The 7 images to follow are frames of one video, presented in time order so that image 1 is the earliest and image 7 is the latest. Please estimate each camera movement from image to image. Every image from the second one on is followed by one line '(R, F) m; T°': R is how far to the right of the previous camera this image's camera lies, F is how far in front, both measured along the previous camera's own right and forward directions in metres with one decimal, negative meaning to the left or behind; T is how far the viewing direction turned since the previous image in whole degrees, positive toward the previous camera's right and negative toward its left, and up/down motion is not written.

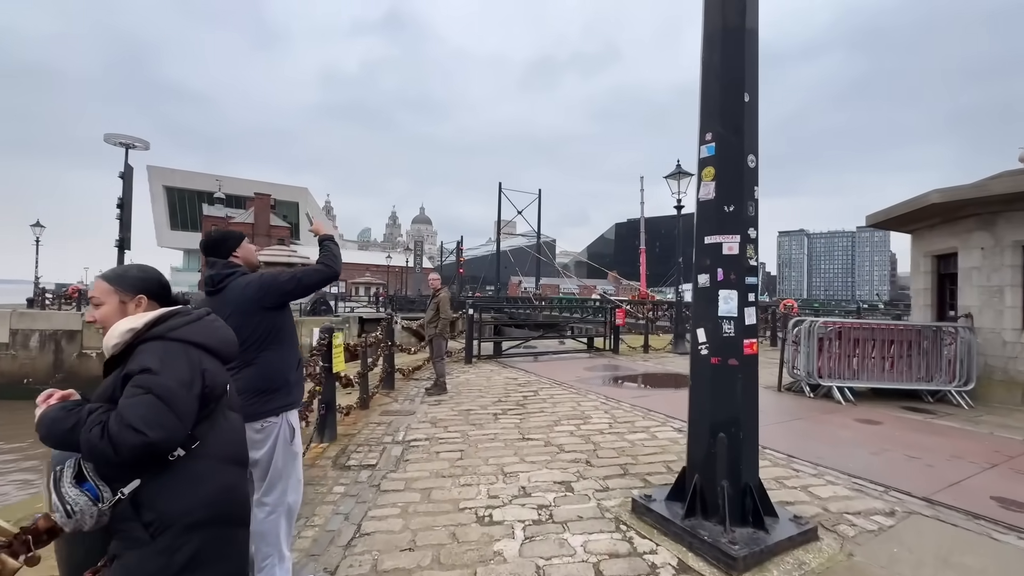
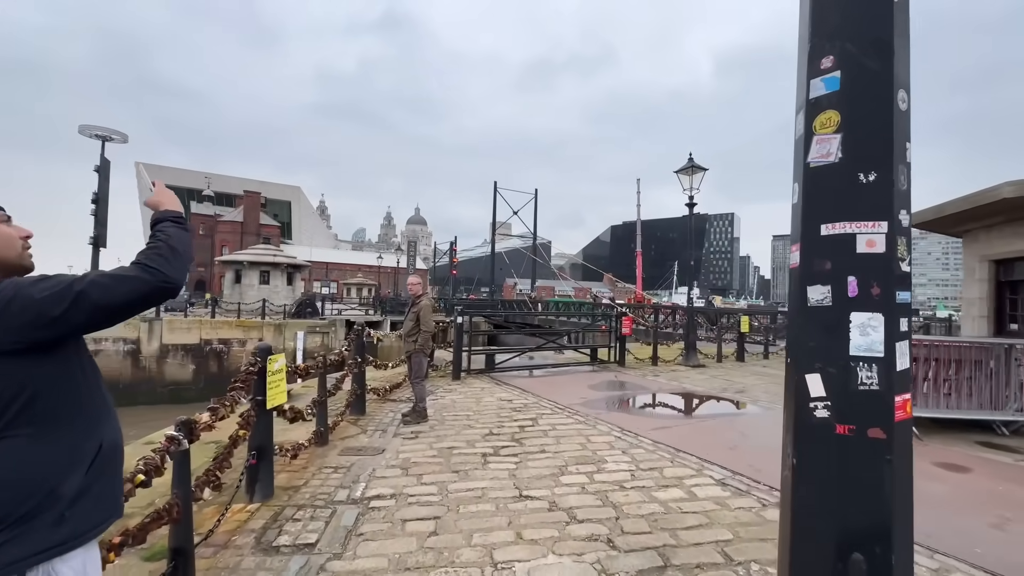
(0.0, +1.2) m; +1°
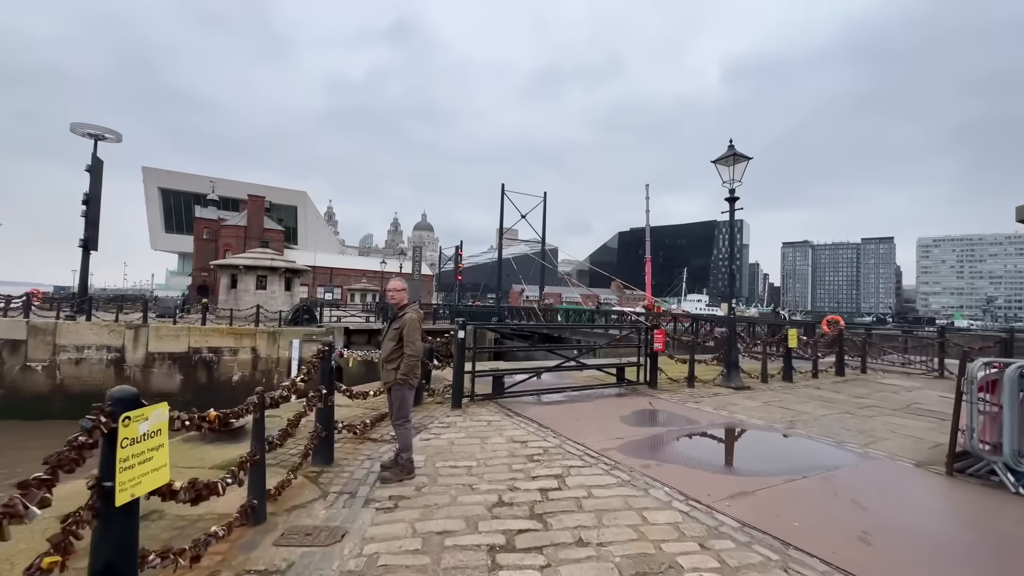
(-0.1, +1.6) m; -1°
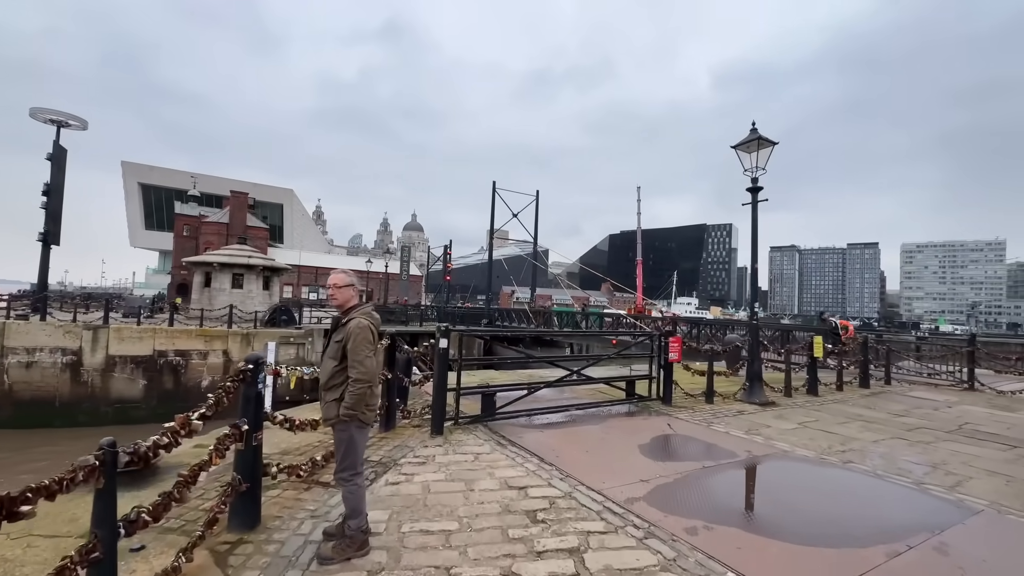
(-0.1, +1.3) m; +1°
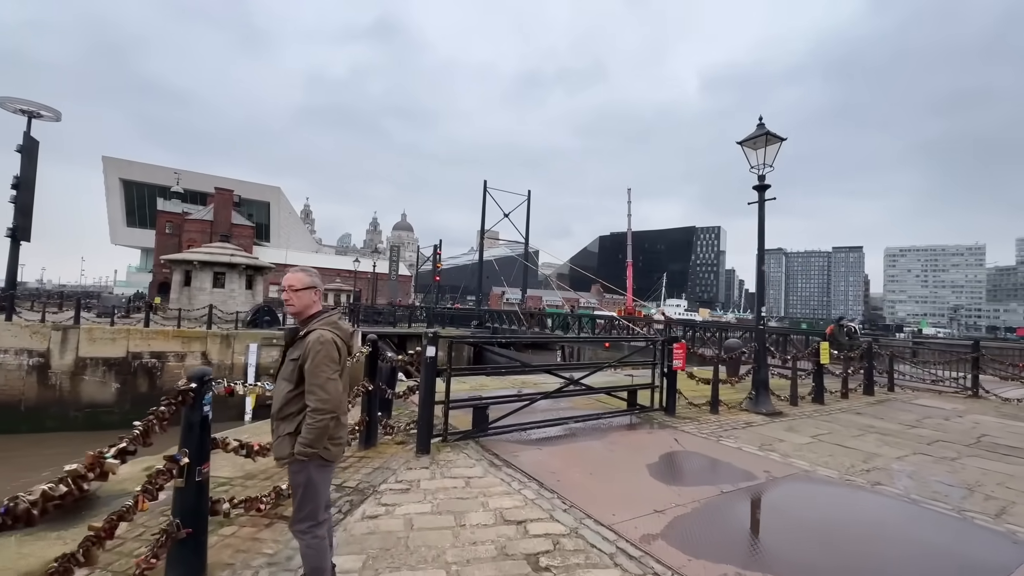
(-0.1, +0.6) m; +1°
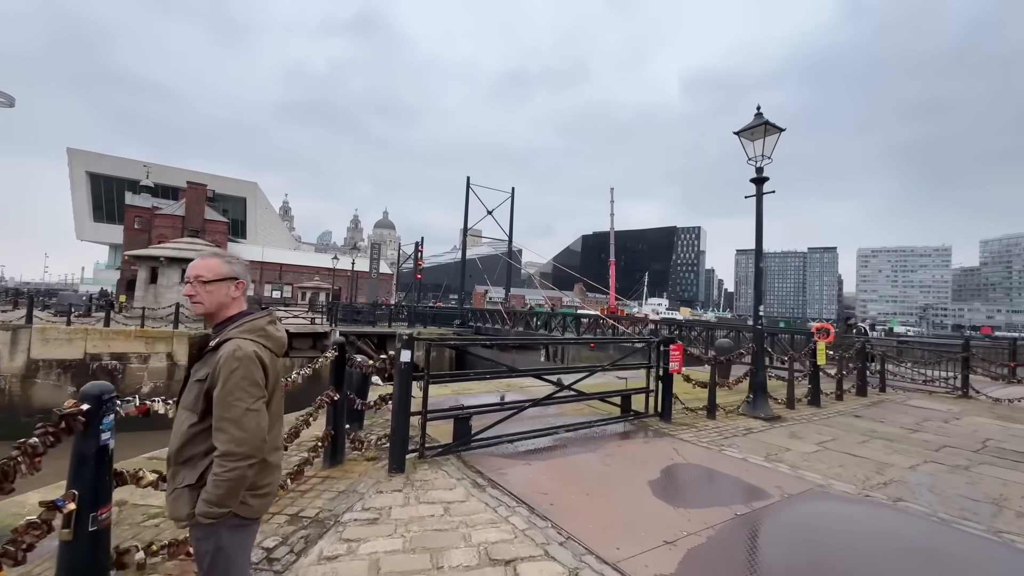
(0.0, +0.6) m; +2°
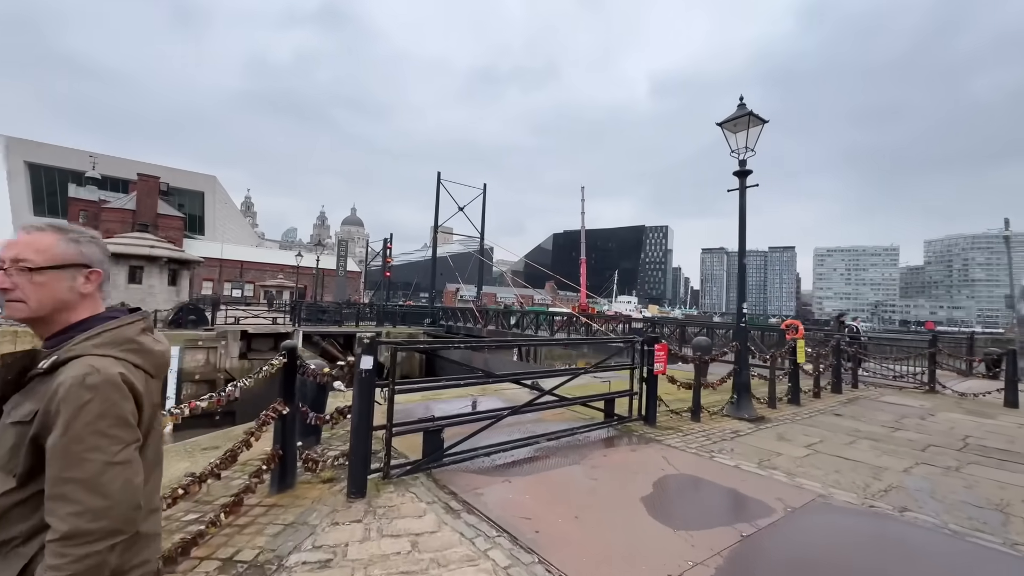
(-0.1, +0.5) m; +4°
